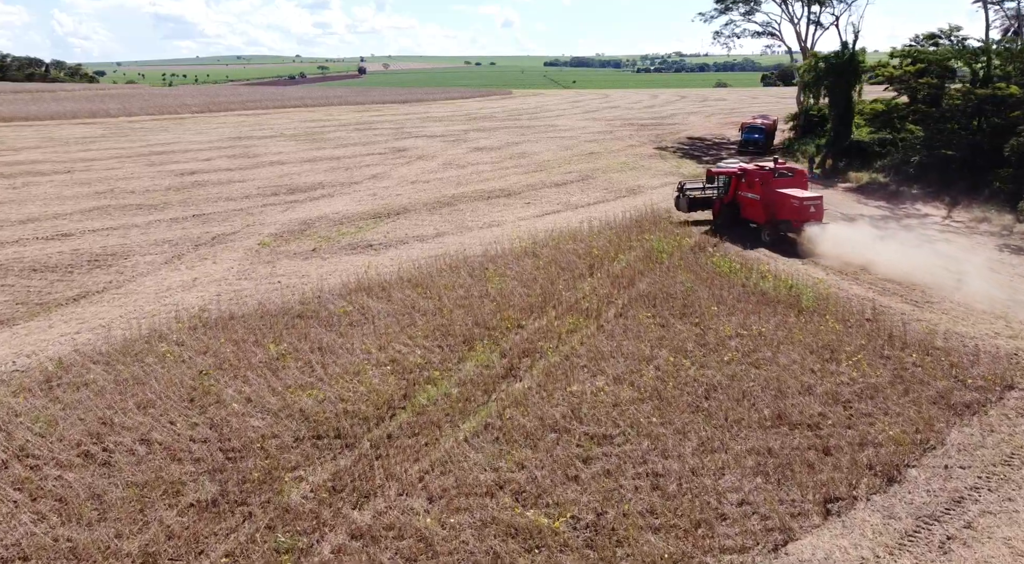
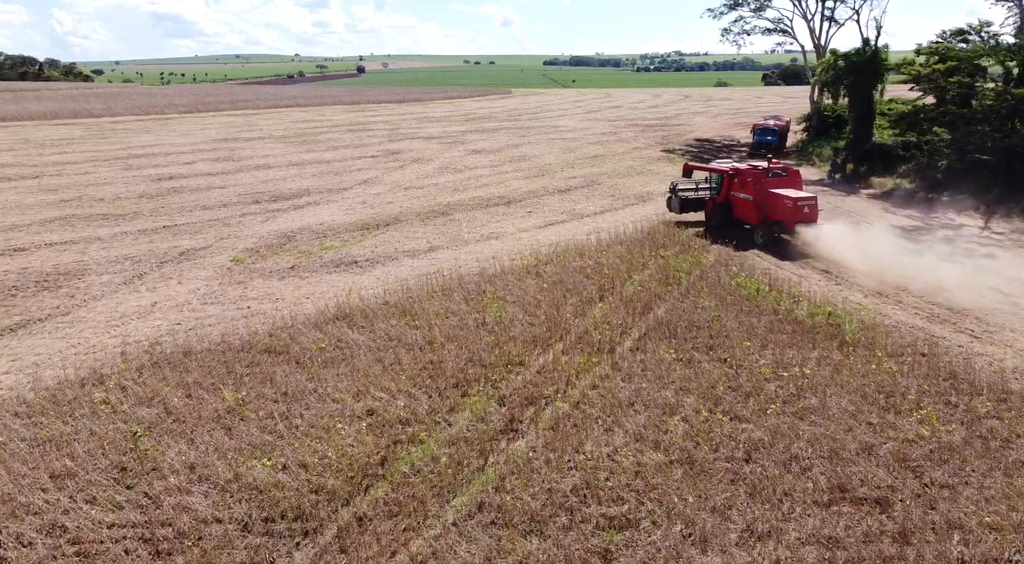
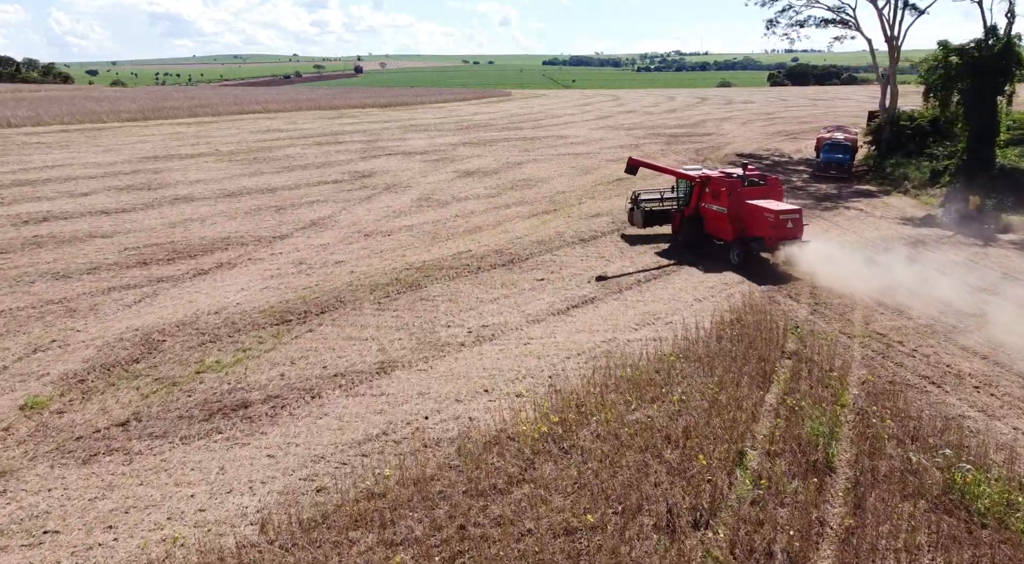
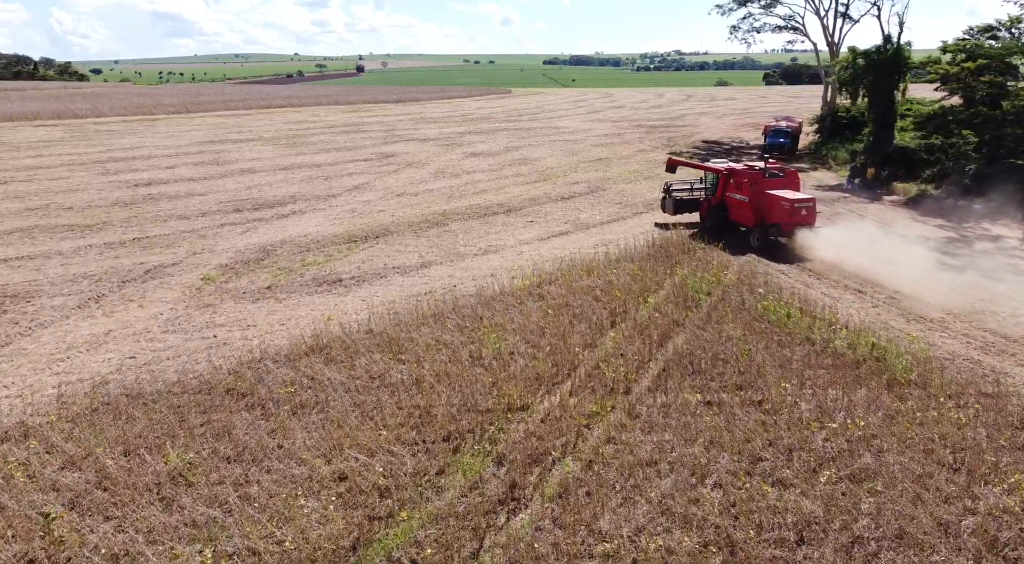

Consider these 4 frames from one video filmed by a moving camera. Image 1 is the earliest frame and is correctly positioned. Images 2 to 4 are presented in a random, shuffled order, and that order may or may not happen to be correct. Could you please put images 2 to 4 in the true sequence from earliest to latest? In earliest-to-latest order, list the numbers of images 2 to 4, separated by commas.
2, 4, 3
